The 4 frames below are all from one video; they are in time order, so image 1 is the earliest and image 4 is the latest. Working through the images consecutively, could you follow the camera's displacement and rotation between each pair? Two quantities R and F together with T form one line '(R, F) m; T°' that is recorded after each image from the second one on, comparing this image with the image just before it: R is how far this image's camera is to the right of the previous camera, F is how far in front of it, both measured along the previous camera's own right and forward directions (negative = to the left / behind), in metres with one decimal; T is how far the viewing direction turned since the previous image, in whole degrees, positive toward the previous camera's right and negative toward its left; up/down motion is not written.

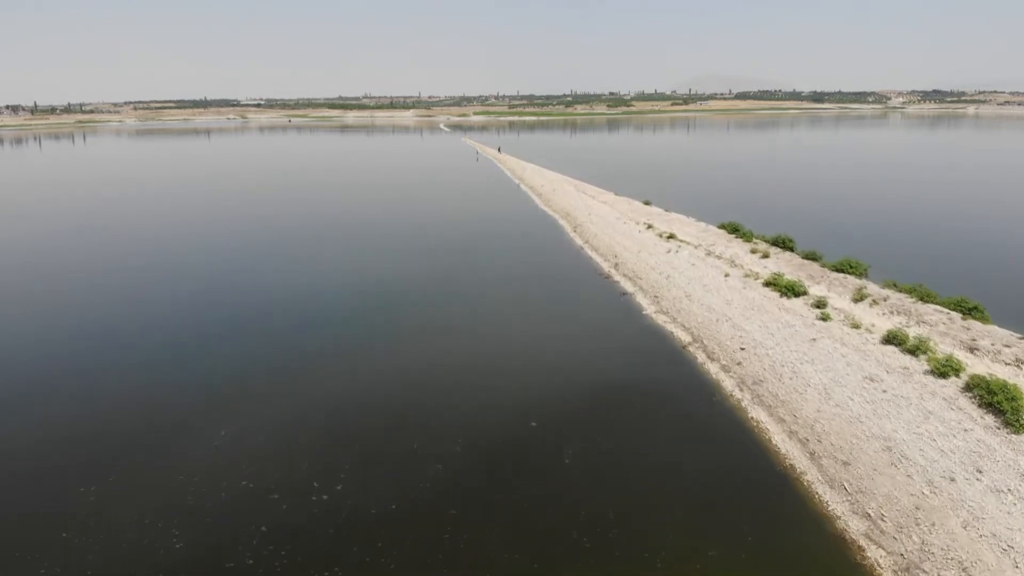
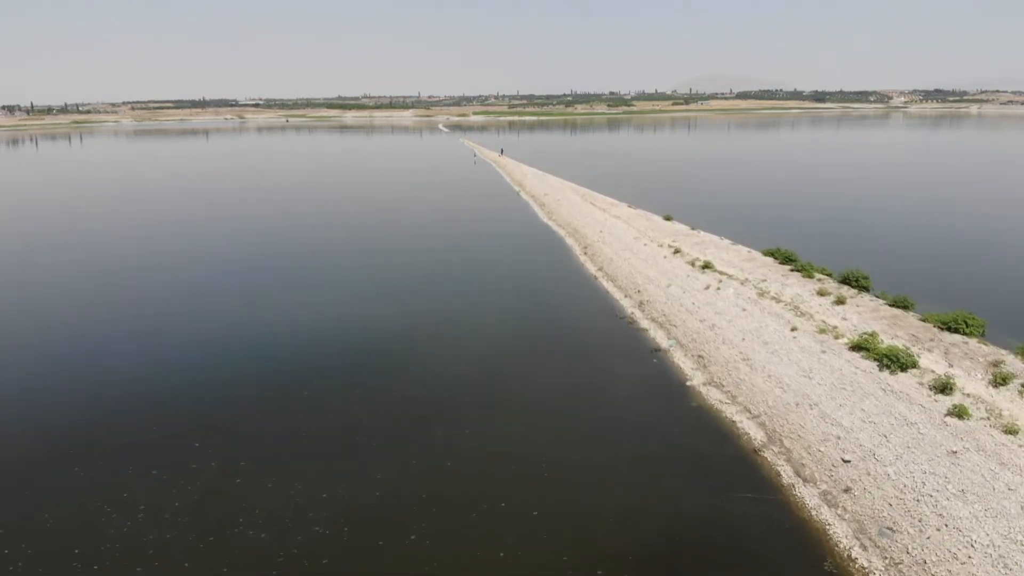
(0.0, +4.0) m; 0°
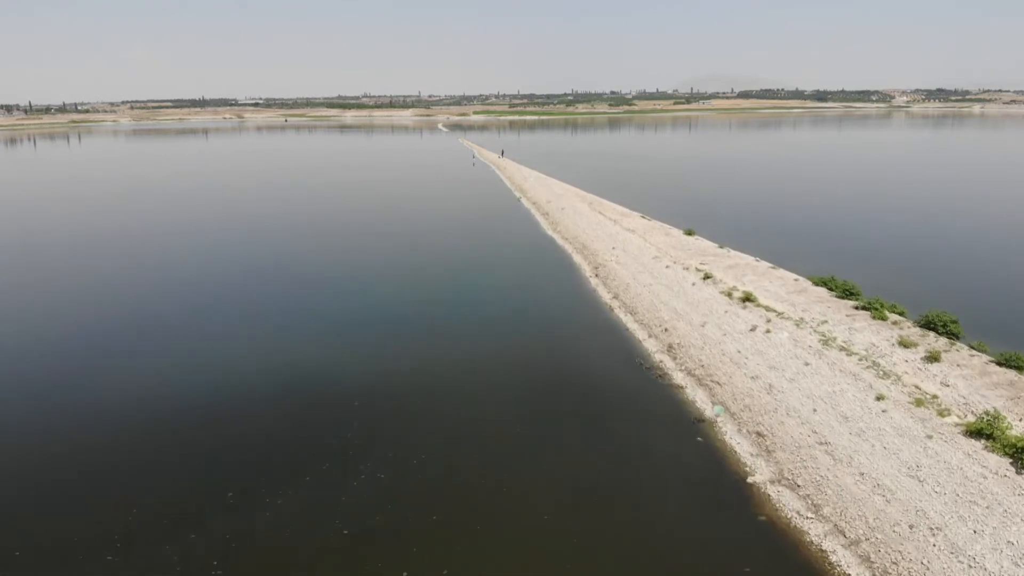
(0.0, +2.9) m; 0°
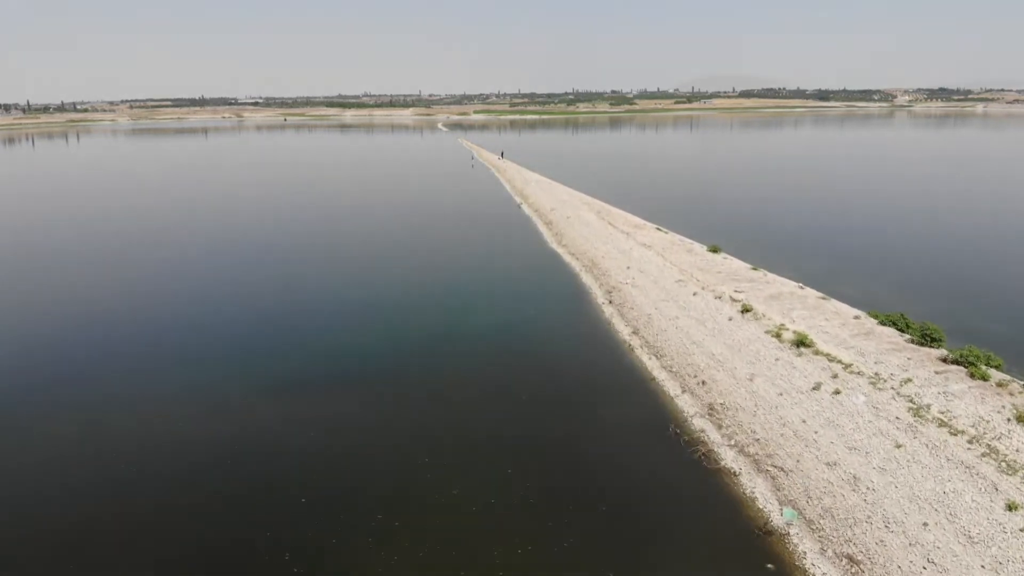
(0.0, +2.6) m; 0°
